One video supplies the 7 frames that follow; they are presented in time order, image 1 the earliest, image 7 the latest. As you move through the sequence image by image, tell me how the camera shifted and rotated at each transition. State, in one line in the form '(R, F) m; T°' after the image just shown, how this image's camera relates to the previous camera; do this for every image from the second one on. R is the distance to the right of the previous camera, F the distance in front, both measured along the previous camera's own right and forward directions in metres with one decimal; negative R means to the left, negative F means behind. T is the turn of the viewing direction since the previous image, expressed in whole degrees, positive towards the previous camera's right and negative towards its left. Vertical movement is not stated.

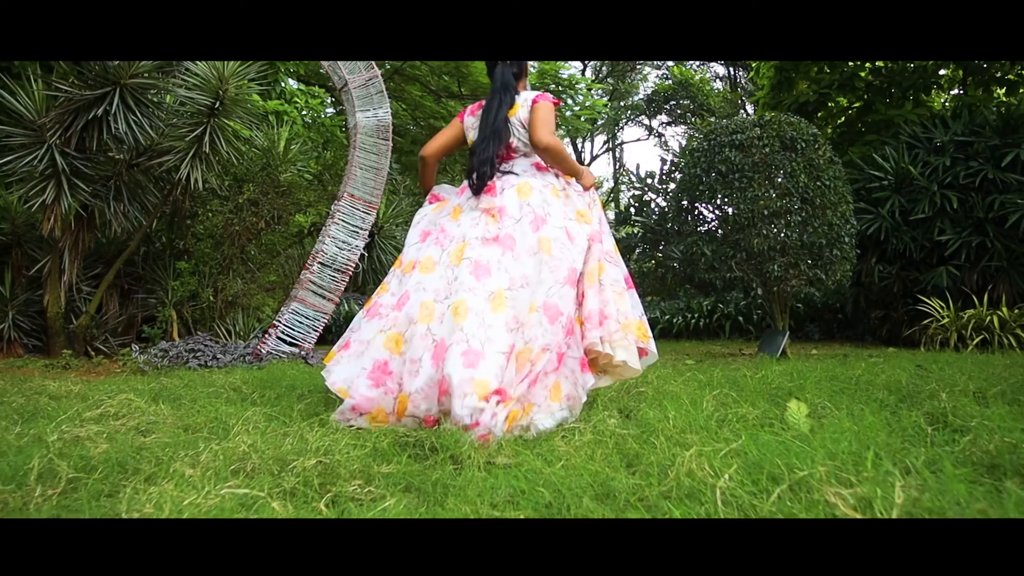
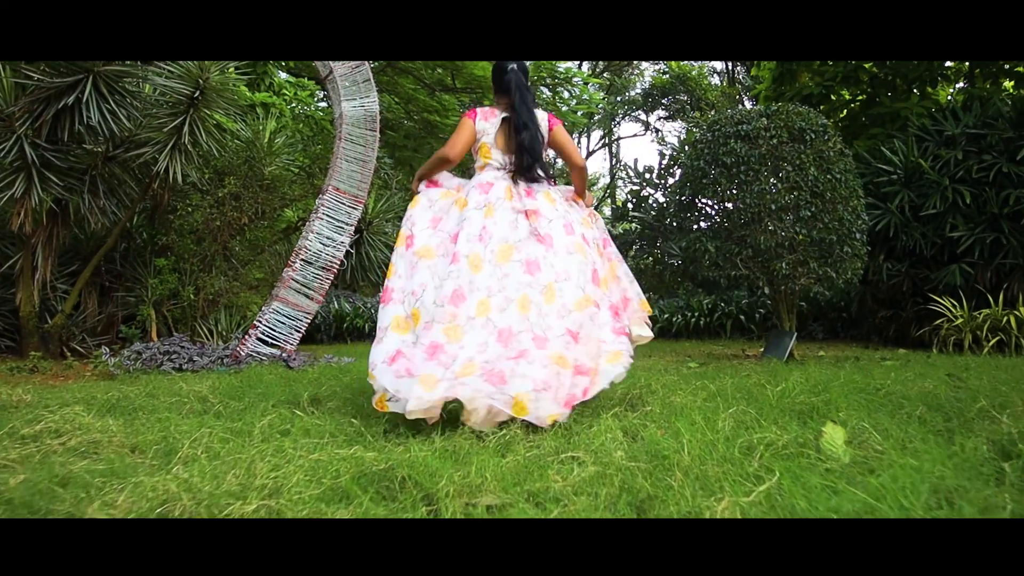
(0.0, +0.2) m; 0°
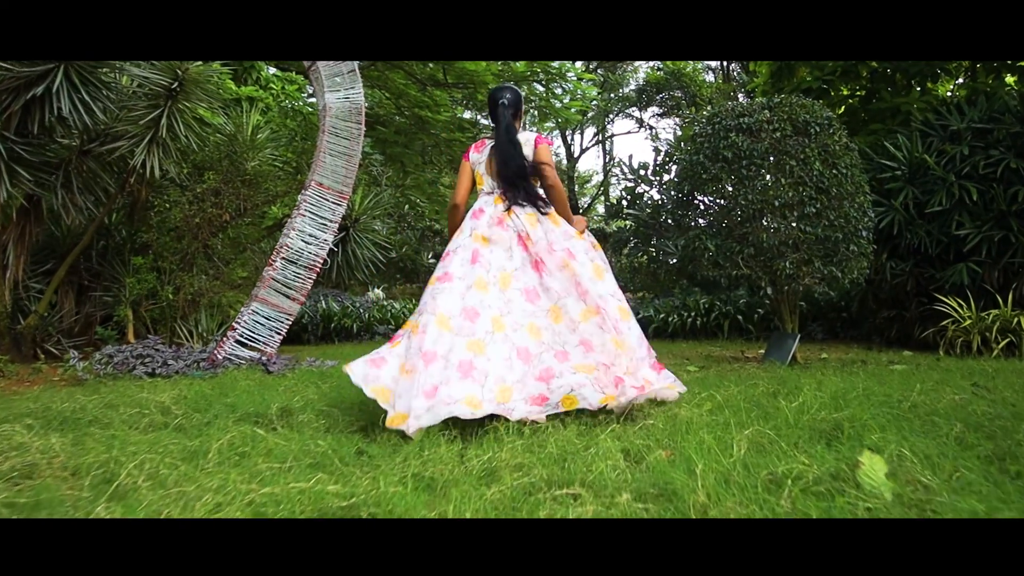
(0.0, +0.2) m; 0°
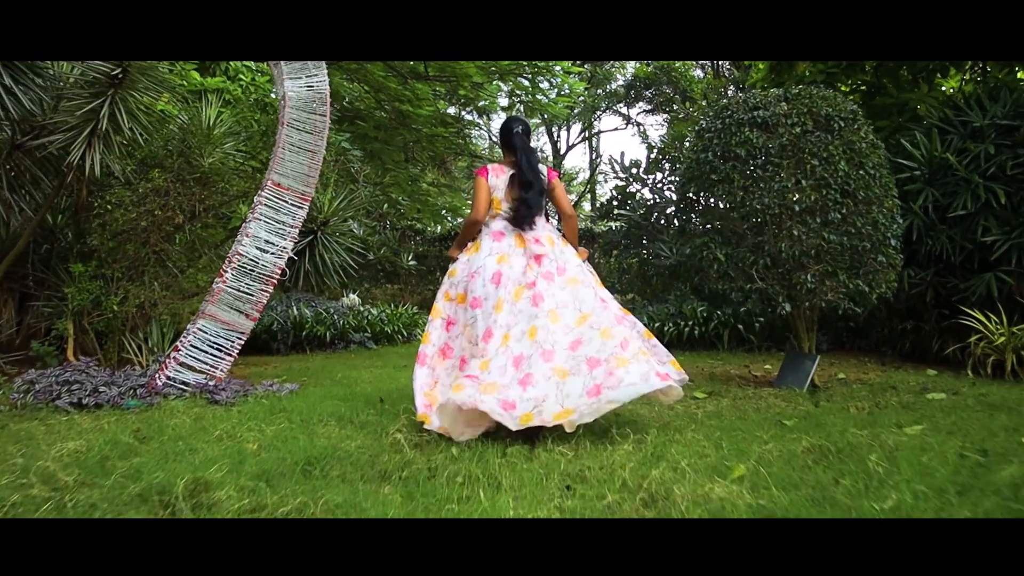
(0.0, +0.5) m; +1°
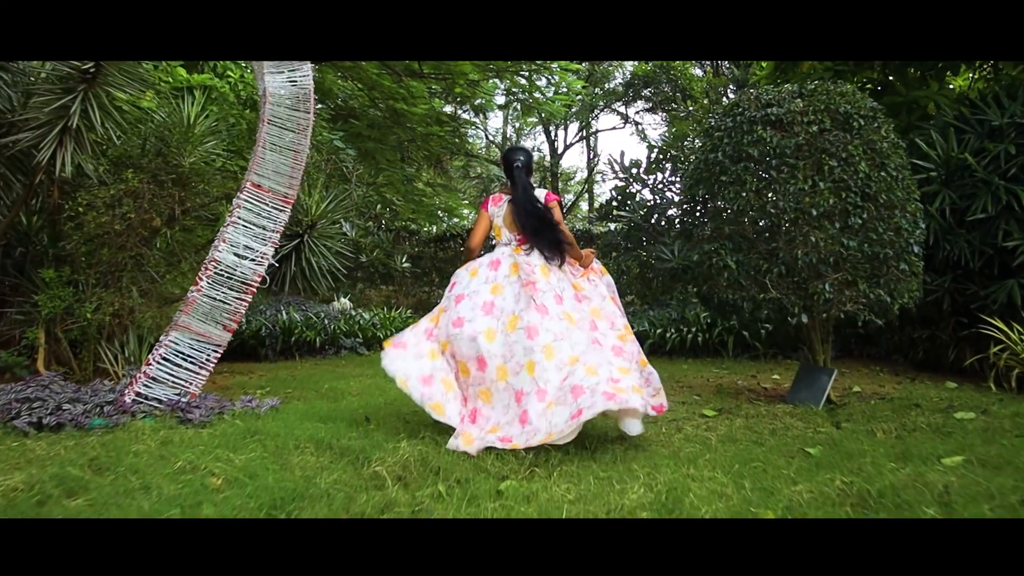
(0.0, +0.3) m; 0°
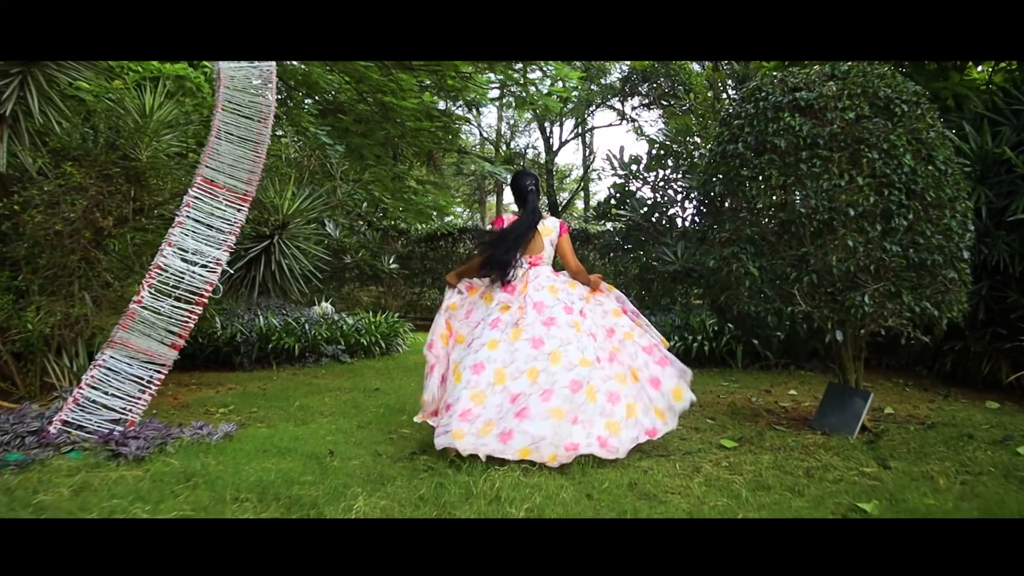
(0.0, +0.5) m; 0°
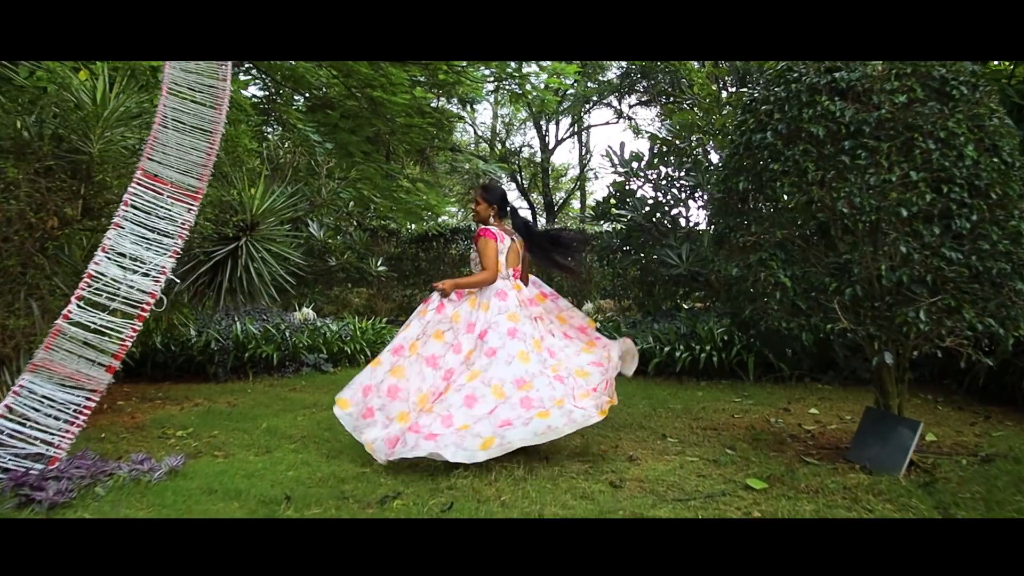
(0.0, +0.5) m; 0°
